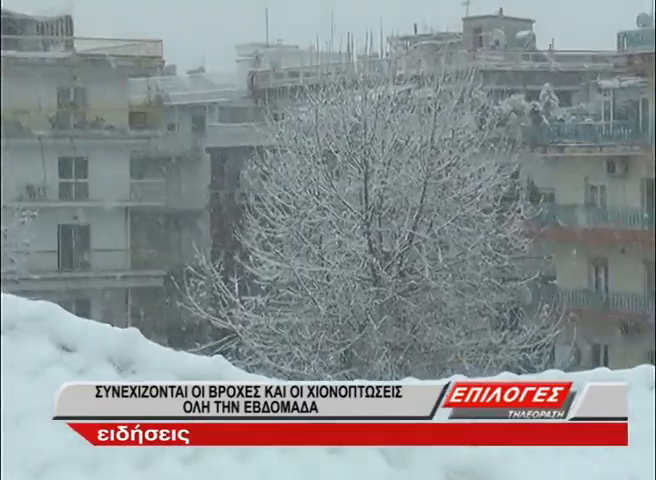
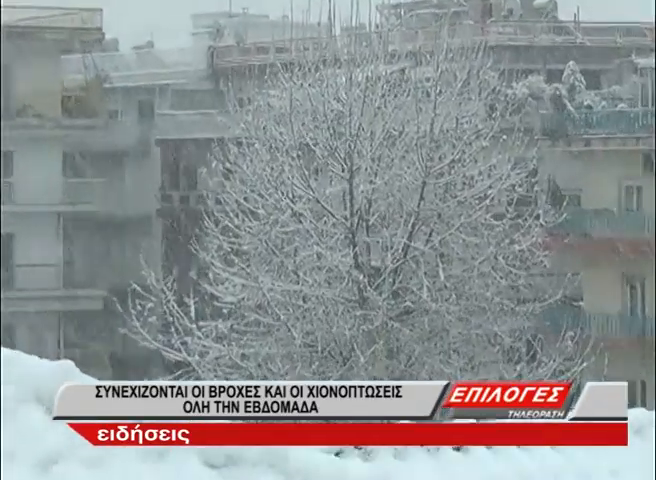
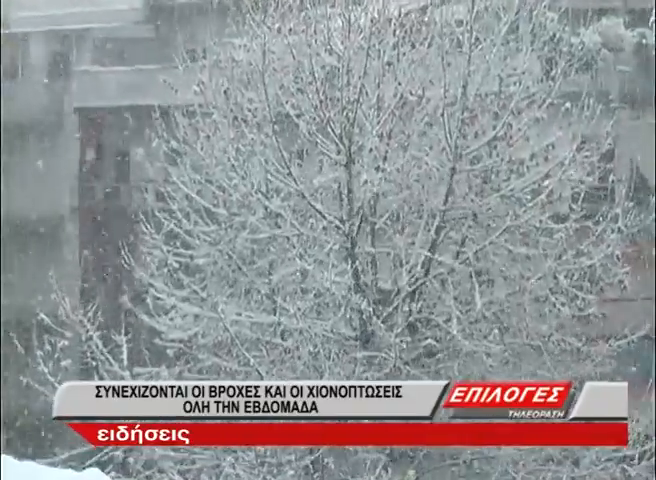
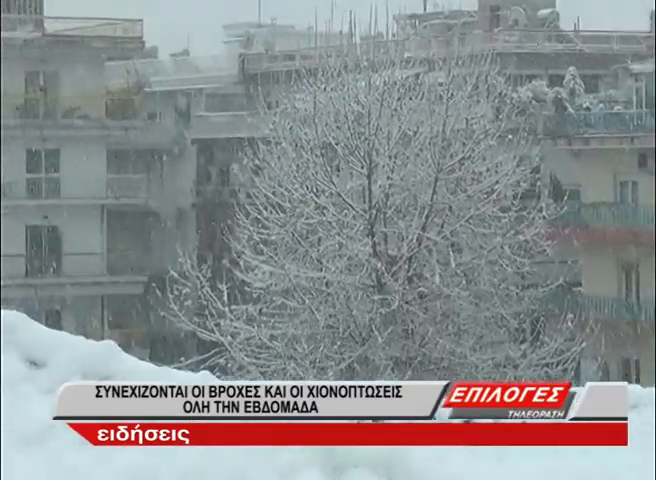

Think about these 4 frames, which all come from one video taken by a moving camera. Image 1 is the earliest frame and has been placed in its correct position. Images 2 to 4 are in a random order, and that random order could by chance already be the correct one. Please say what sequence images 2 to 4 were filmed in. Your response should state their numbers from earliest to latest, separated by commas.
4, 2, 3
